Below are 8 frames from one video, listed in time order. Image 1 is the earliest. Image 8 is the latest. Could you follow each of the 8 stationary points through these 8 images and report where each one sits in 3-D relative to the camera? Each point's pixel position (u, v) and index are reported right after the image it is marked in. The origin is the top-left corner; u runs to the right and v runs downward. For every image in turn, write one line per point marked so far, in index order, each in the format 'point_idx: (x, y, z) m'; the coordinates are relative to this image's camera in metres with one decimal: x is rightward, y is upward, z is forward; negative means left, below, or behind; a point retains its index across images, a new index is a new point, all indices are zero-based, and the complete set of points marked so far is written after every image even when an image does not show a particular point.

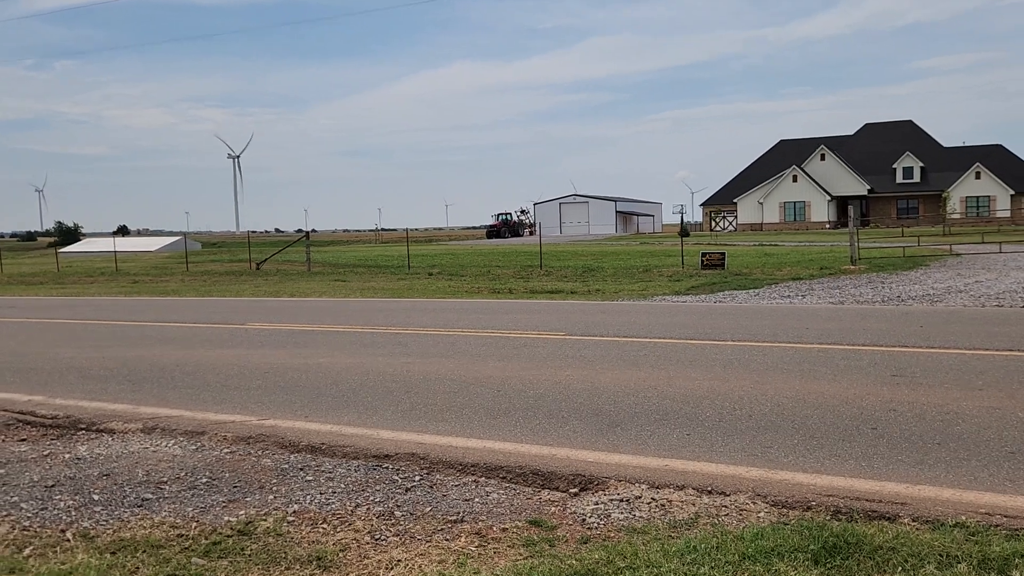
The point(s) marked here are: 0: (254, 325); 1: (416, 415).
0: (-4.3, -0.6, +13.7) m
1: (-0.7, -0.9, +6.1) m
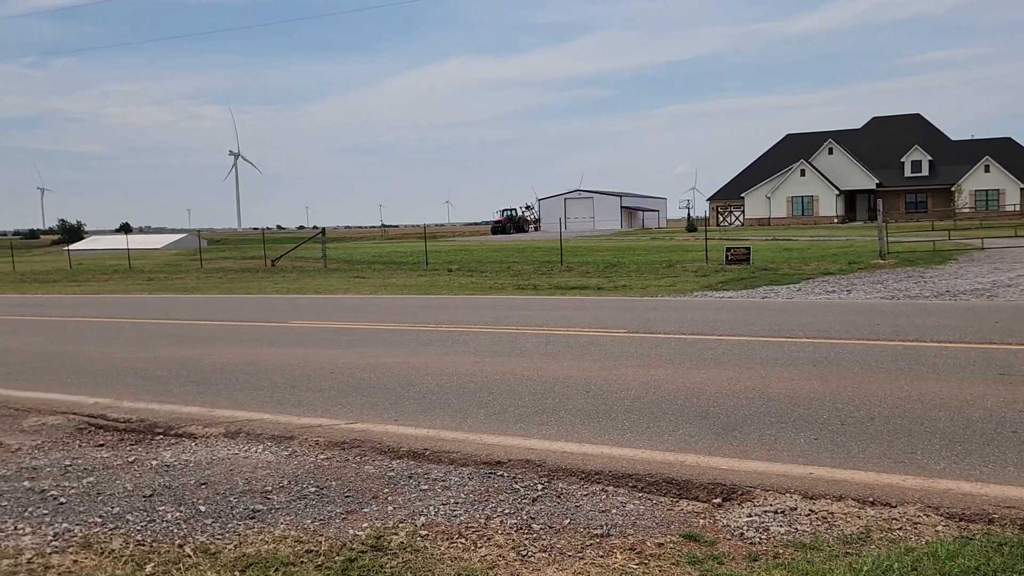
0: (-3.5, -0.5, +13.4) m
1: (0.0, -0.9, +5.8) m
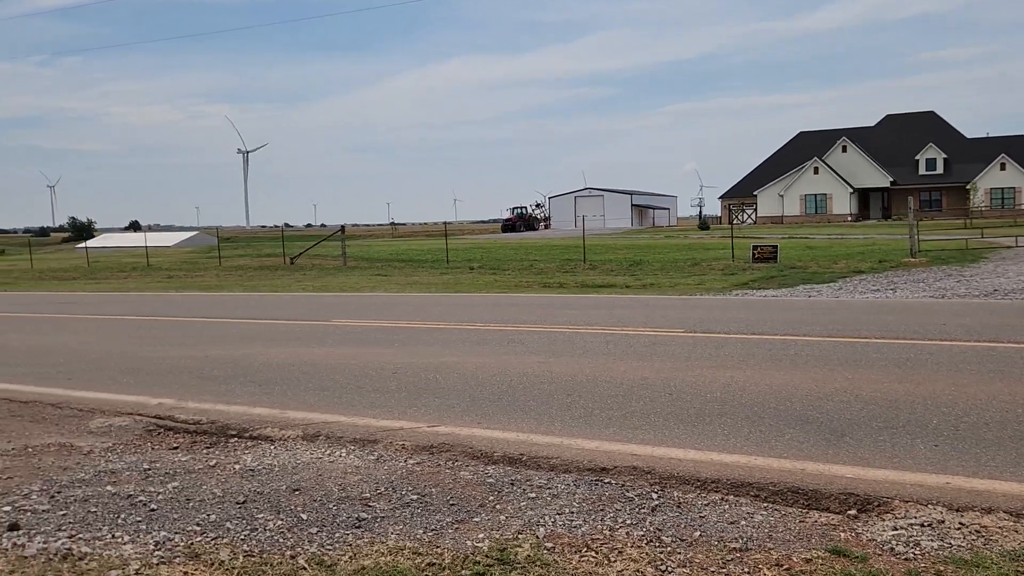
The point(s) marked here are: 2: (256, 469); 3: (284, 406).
0: (-2.8, -0.5, +13.3) m
1: (+0.6, -0.9, +5.6) m
2: (-1.6, -1.1, +5.2) m
3: (-1.8, -0.9, +6.6) m
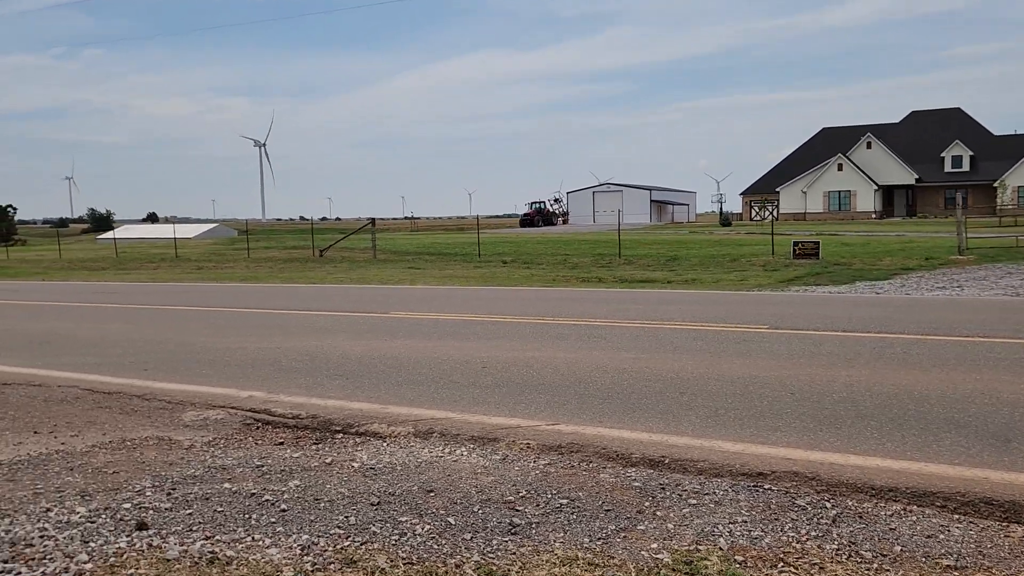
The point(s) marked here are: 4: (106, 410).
0: (-1.9, -0.4, +13.0) m
1: (+1.4, -0.9, +5.3) m
2: (-0.8, -1.1, +4.9) m
3: (-1.0, -0.9, +6.4) m
4: (-3.2, -1.0, +6.6) m
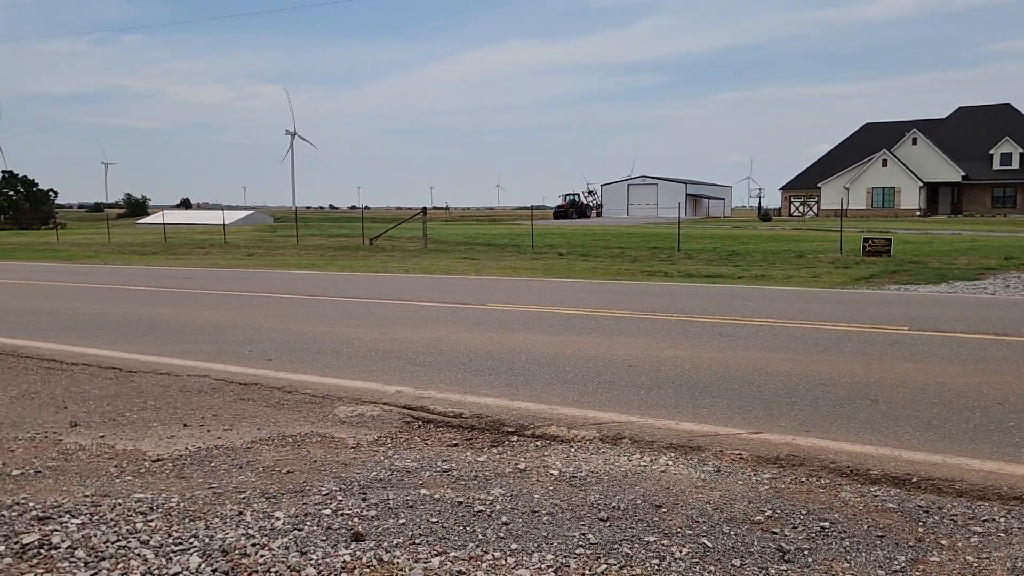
0: (-0.4, -0.2, +12.7) m
1: (+2.6, -0.9, +4.9) m
2: (+0.4, -1.0, +4.6) m
3: (+0.3, -0.8, +6.0) m
4: (-2.0, -0.9, +6.3) m
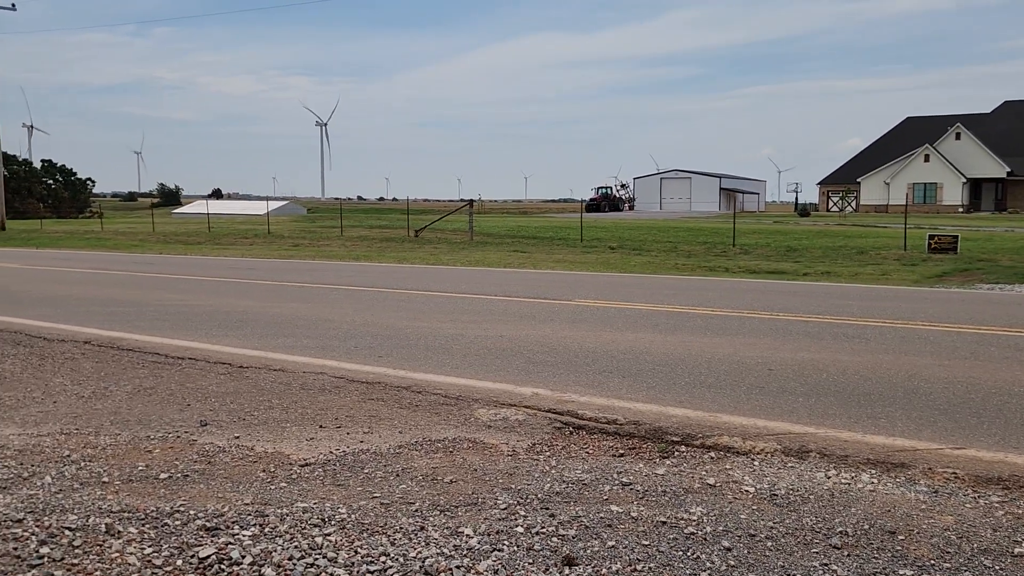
0: (+0.9, -0.2, +12.3) m
1: (+3.6, -0.9, +4.4) m
2: (+1.3, -1.0, +4.2) m
3: (+1.3, -0.8, +5.6) m
4: (-1.0, -0.8, +6.0) m
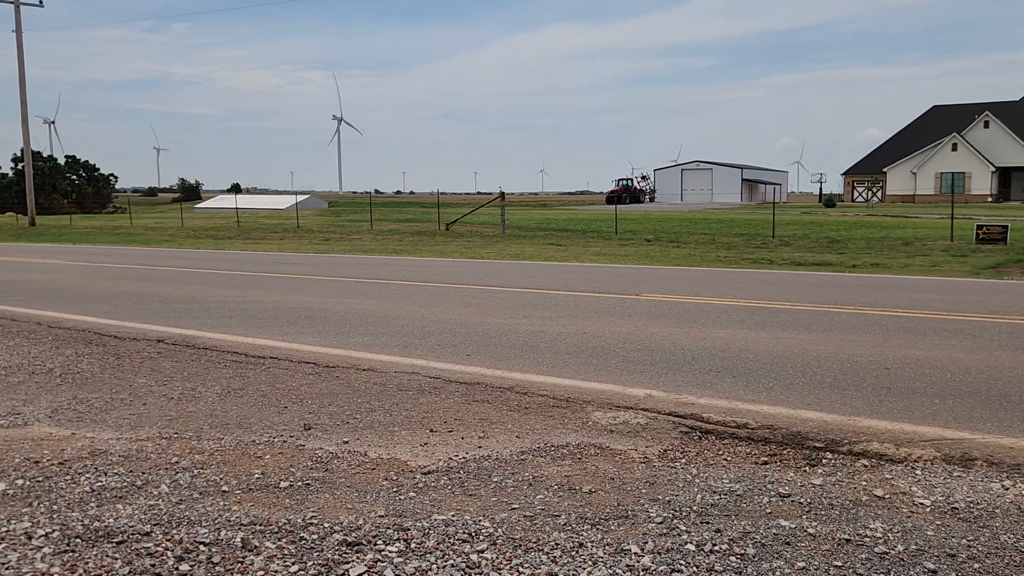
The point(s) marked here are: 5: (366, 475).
0: (+1.9, -0.1, +12.0) m
1: (+4.3, -0.9, +4.0) m
2: (+2.1, -1.0, +3.9) m
3: (+2.1, -0.8, +5.3) m
4: (-0.2, -0.8, +5.8) m
5: (-0.8, -1.1, +4.7) m
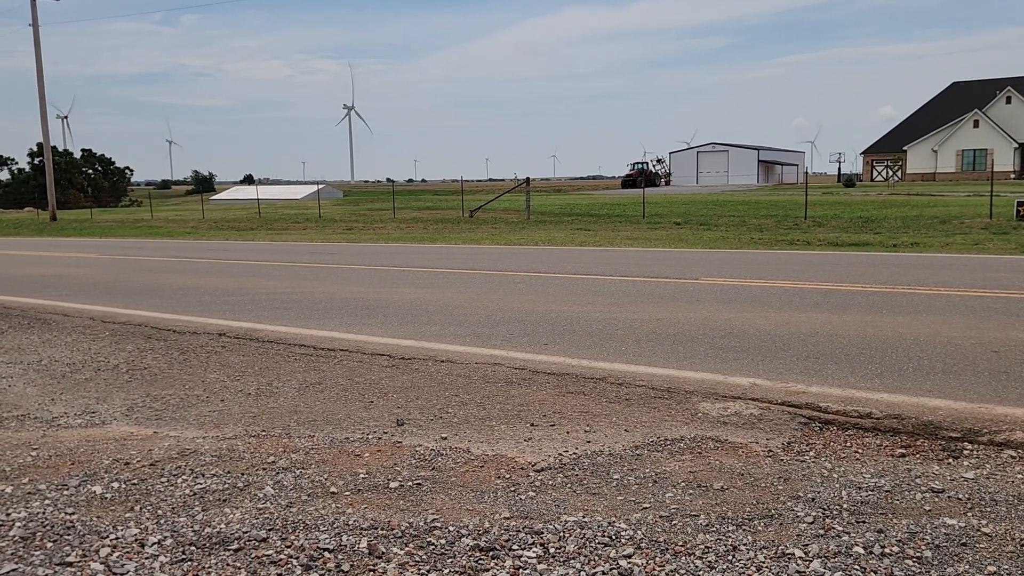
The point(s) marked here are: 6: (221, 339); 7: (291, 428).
0: (+2.6, +0.2, +11.7) m
1: (+5.0, -0.7, +3.7) m
2: (+2.7, -0.9, +3.6) m
3: (+2.7, -0.7, +5.0) m
4: (+0.5, -0.7, +5.5) m
5: (-0.2, -1.0, +4.5) m
6: (-2.9, -0.5, +8.2) m
7: (-1.5, -0.9, +5.4) m
